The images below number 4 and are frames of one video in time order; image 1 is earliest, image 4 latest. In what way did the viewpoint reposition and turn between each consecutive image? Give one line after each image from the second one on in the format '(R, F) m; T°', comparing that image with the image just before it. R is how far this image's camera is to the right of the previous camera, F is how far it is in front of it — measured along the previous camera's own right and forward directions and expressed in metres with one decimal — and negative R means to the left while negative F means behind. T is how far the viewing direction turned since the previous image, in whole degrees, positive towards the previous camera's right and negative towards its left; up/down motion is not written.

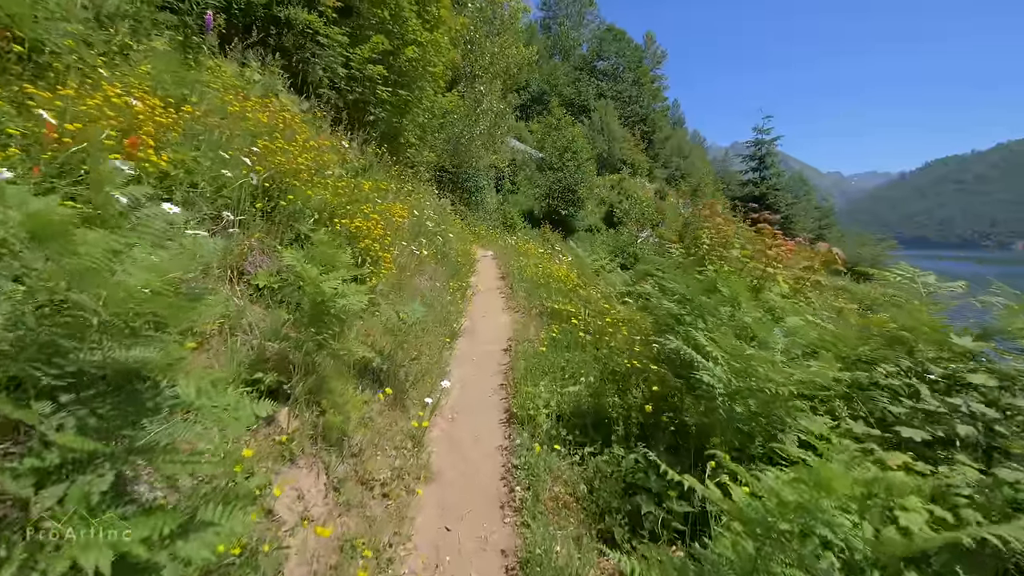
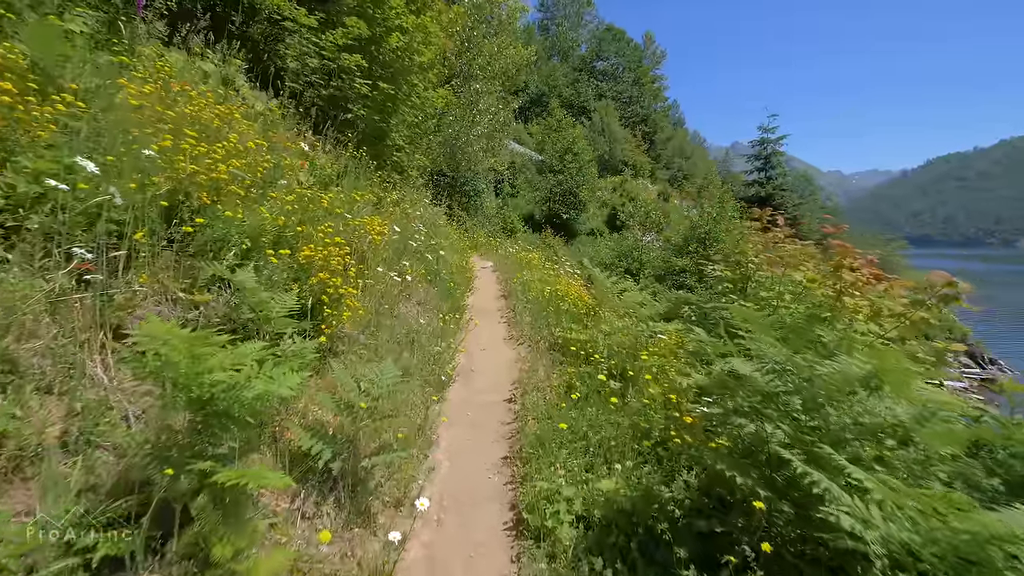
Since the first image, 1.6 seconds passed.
(-0.1, +1.2) m; 0°
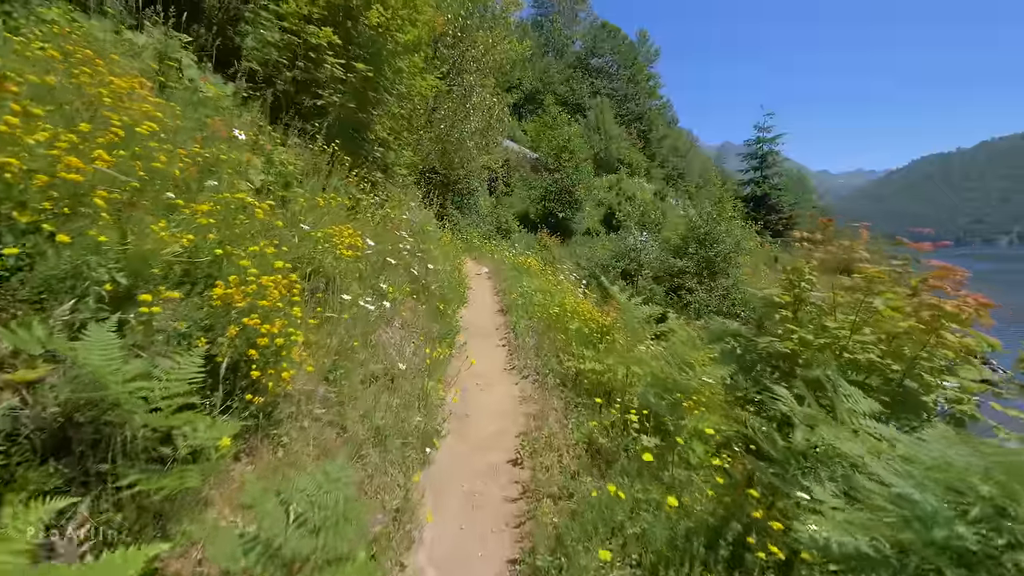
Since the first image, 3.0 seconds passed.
(-0.2, +1.1) m; +1°
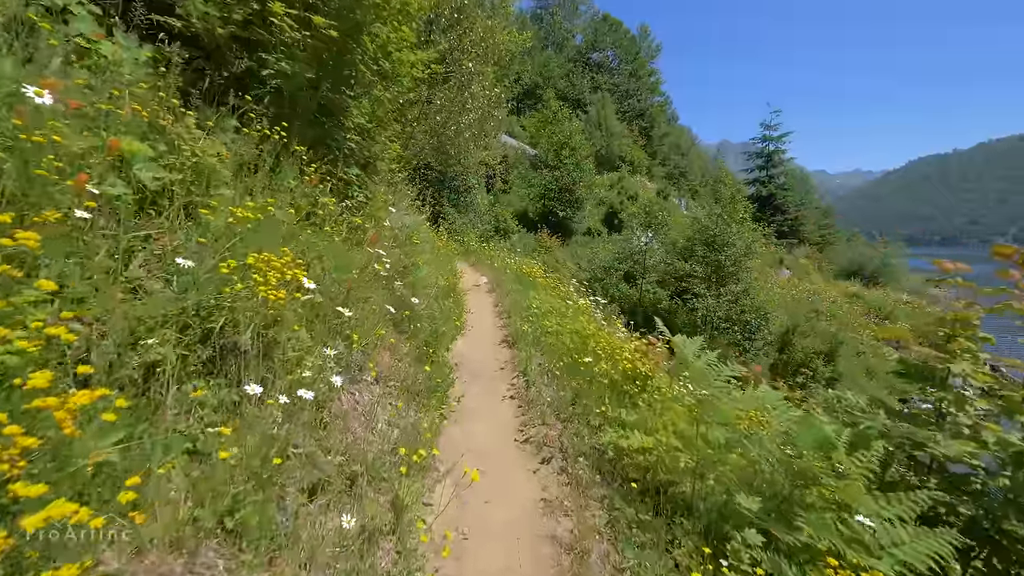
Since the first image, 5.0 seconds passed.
(-0.3, +1.6) m; +1°
